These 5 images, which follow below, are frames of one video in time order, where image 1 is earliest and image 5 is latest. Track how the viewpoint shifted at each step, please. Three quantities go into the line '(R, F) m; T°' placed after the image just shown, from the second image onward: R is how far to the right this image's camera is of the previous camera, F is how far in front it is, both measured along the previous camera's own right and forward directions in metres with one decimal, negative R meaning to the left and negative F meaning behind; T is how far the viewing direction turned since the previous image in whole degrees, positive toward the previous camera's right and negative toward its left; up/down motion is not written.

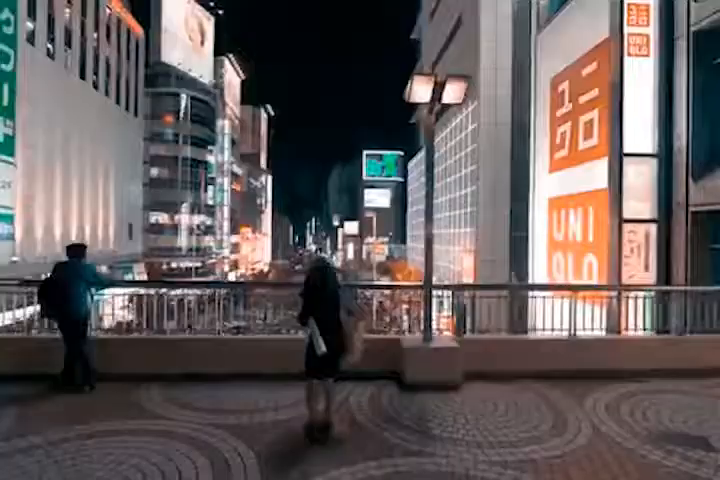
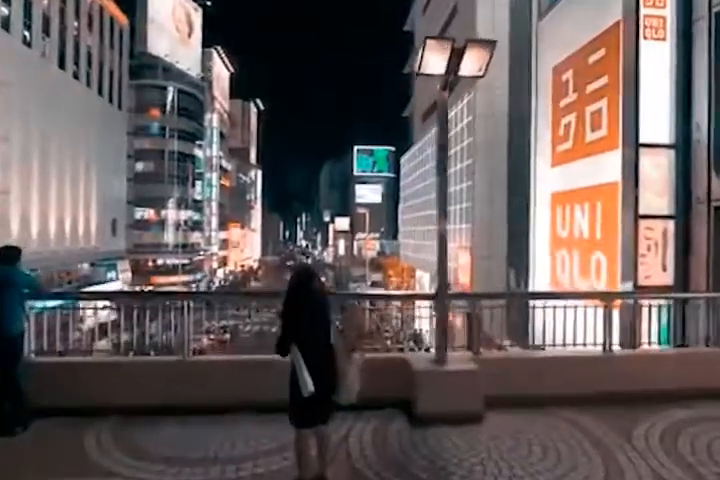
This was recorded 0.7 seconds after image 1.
(0.0, +0.9) m; +1°
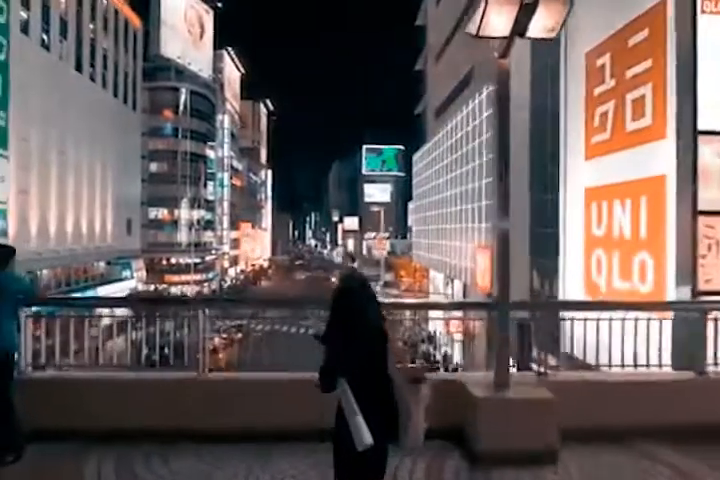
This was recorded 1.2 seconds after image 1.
(-0.2, +1.0) m; -1°
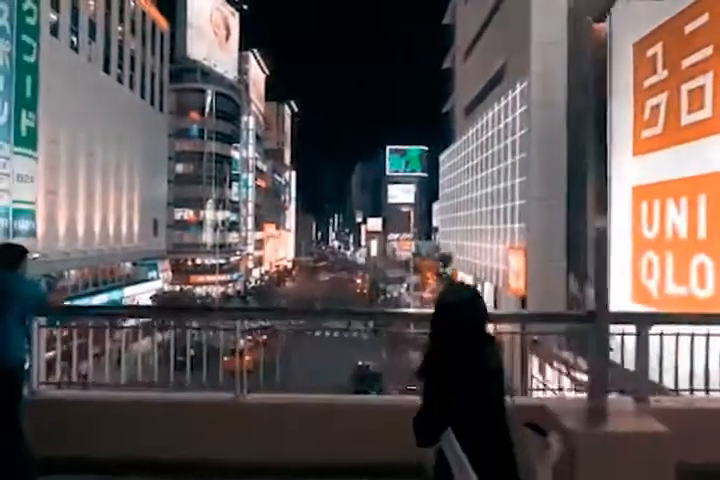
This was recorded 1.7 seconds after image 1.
(-0.2, +0.7) m; -2°
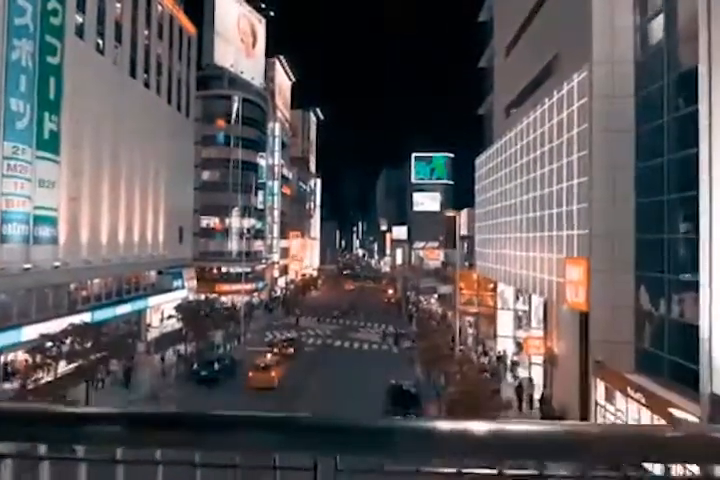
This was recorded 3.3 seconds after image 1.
(-0.6, +2.3) m; -2°
